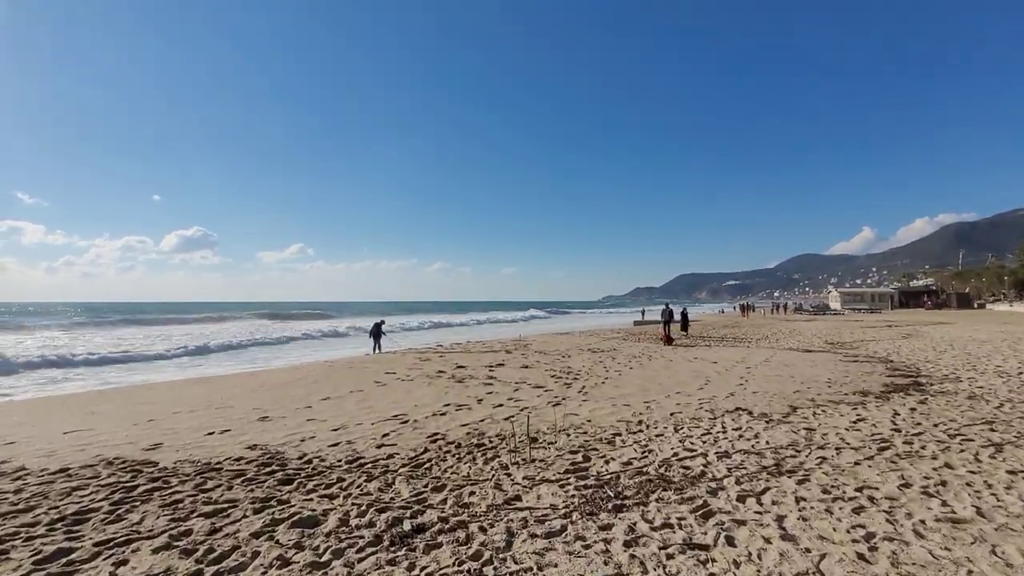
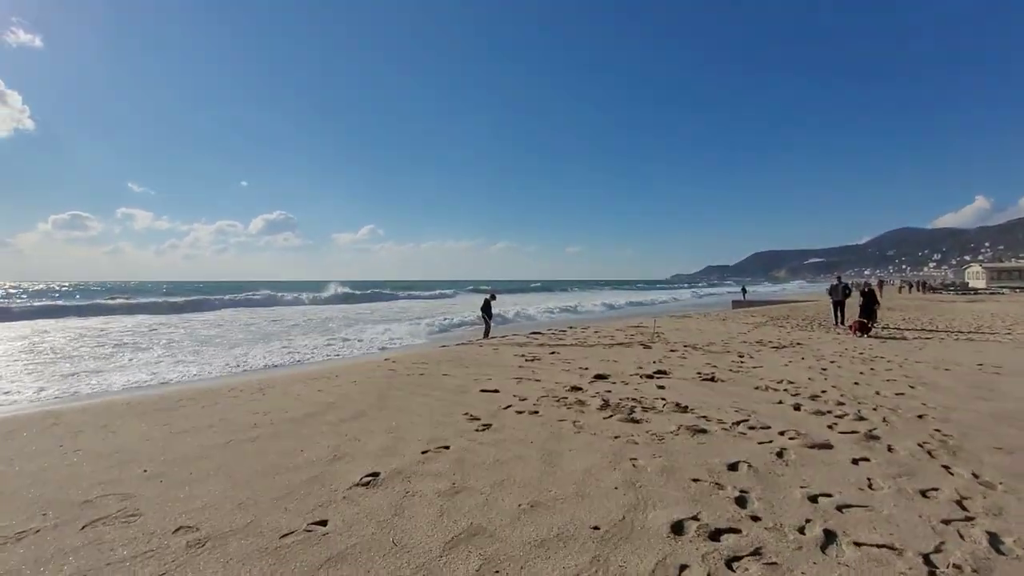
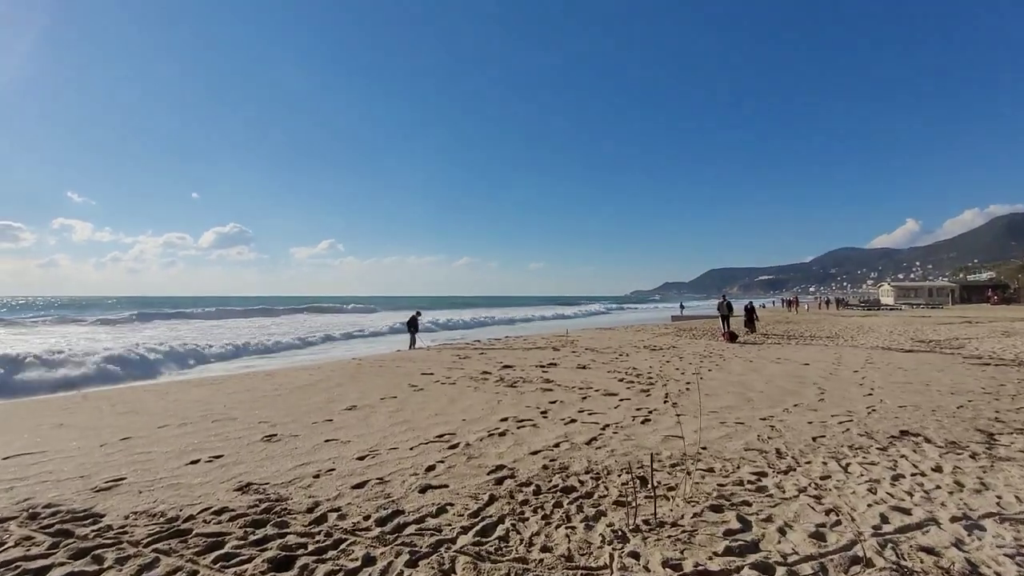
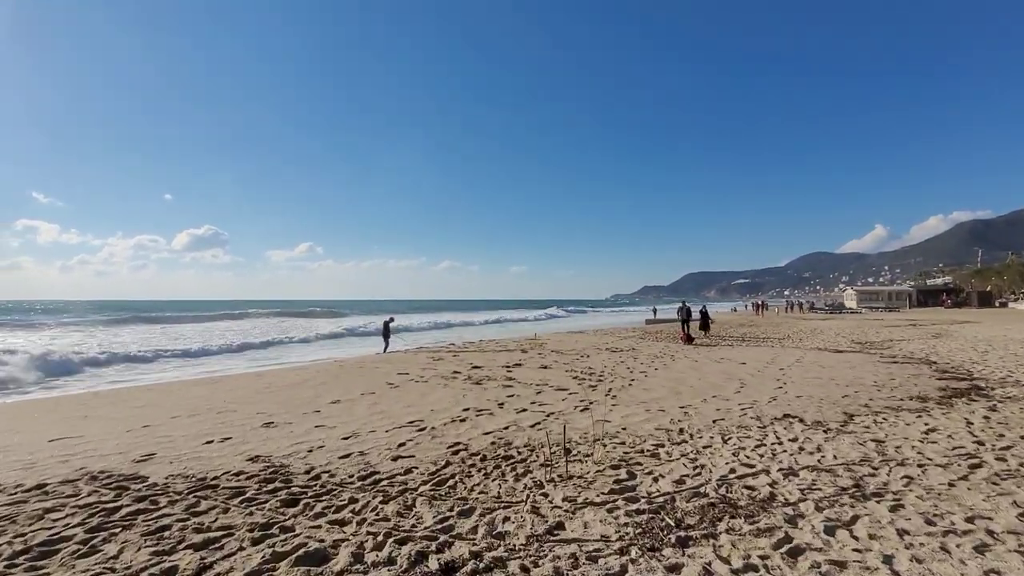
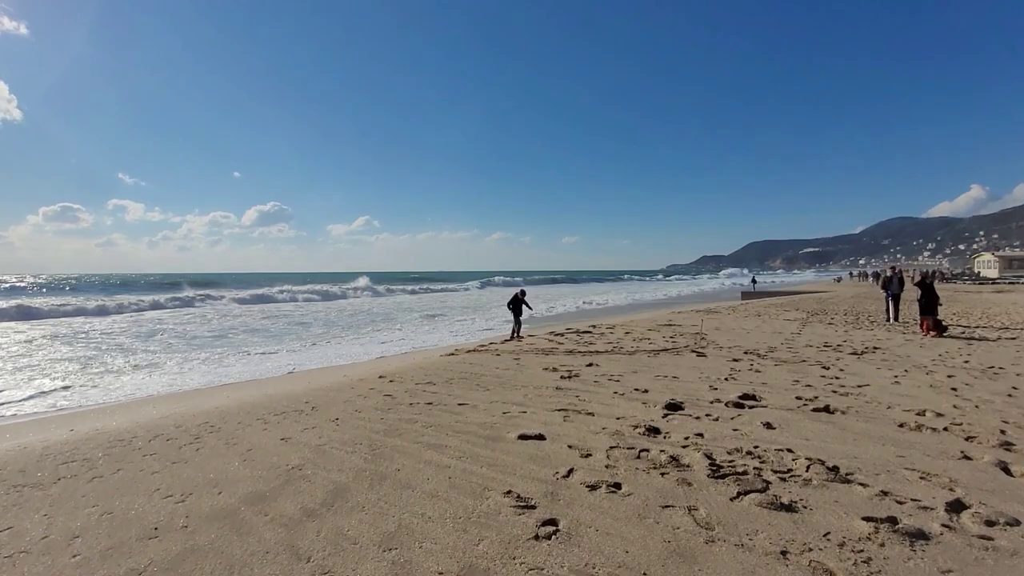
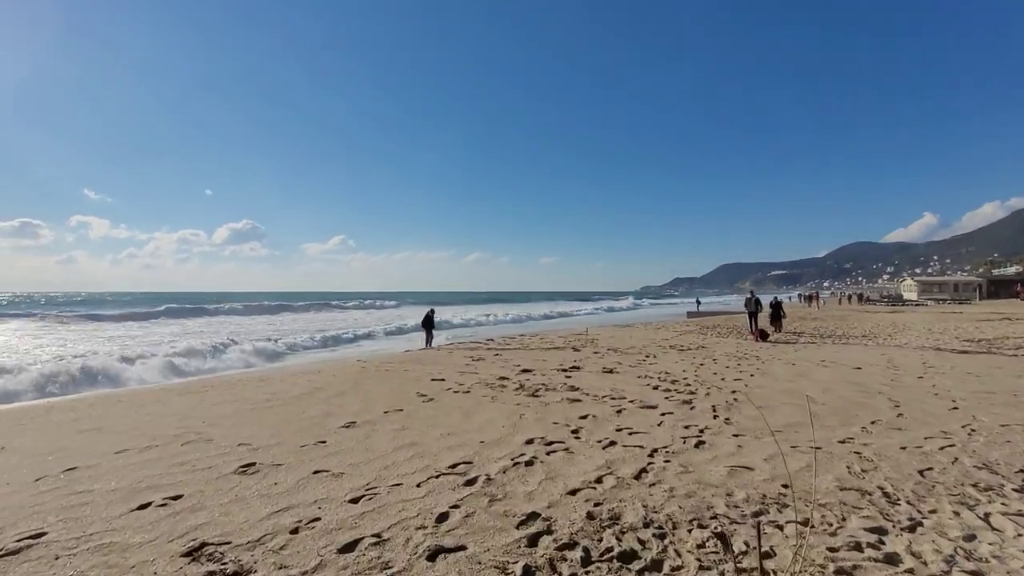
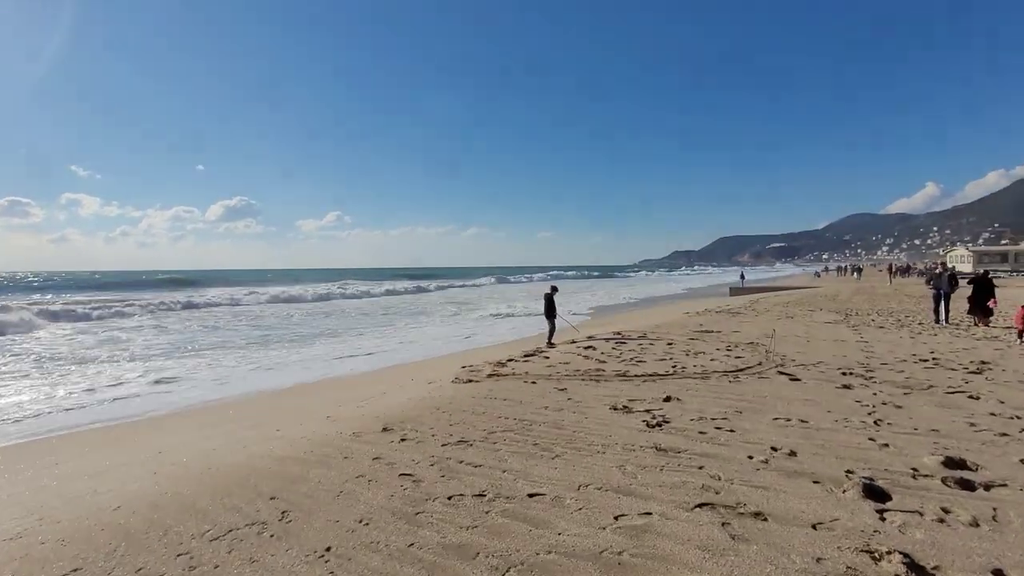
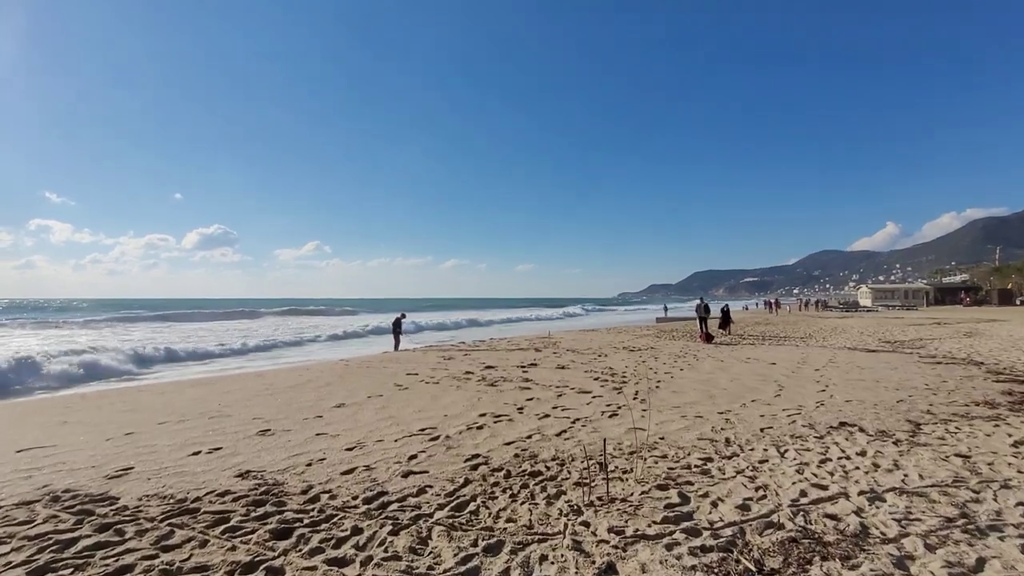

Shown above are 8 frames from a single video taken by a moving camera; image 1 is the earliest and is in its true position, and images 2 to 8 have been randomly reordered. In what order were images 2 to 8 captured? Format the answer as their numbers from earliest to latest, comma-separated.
4, 8, 3, 6, 2, 5, 7
